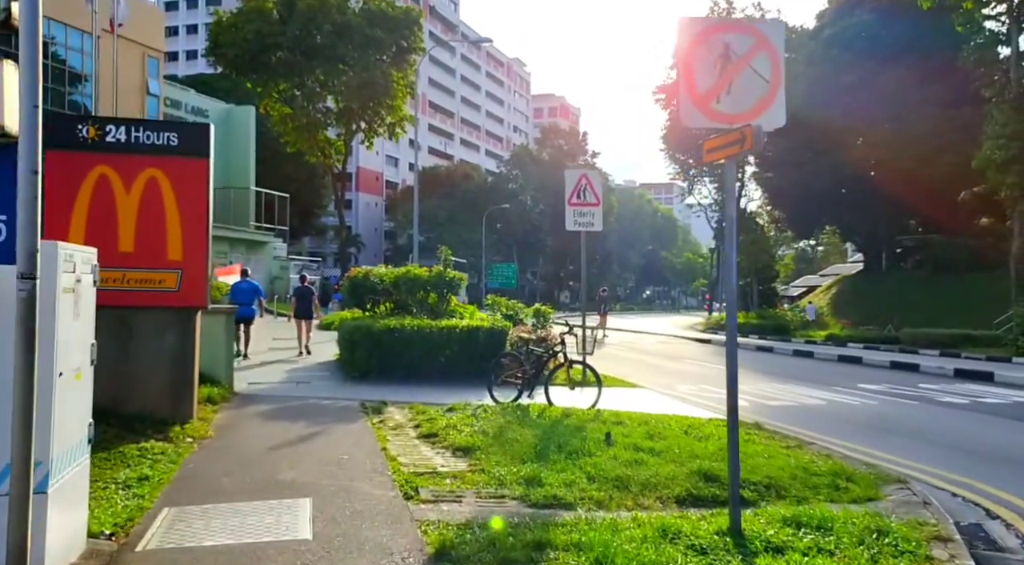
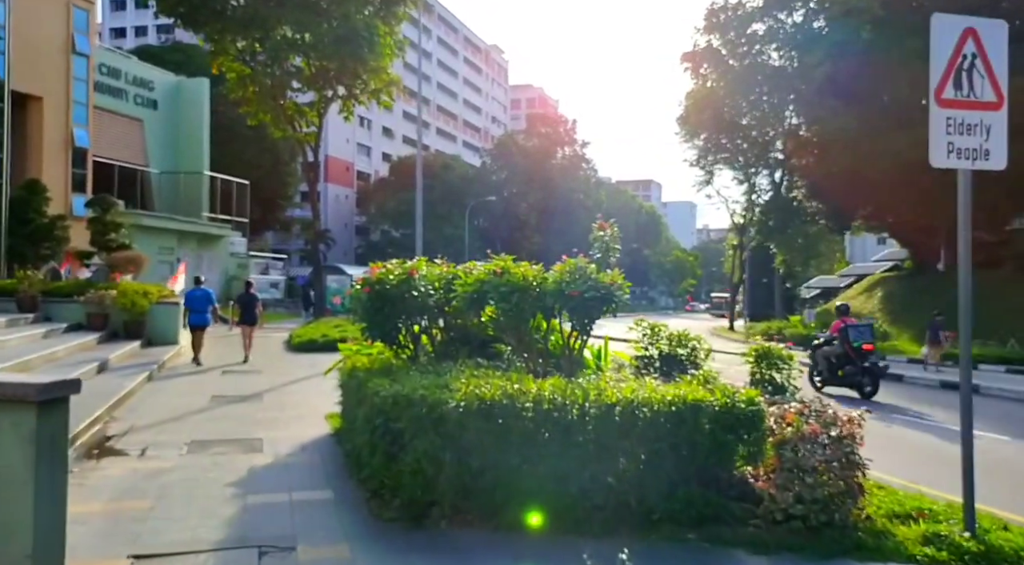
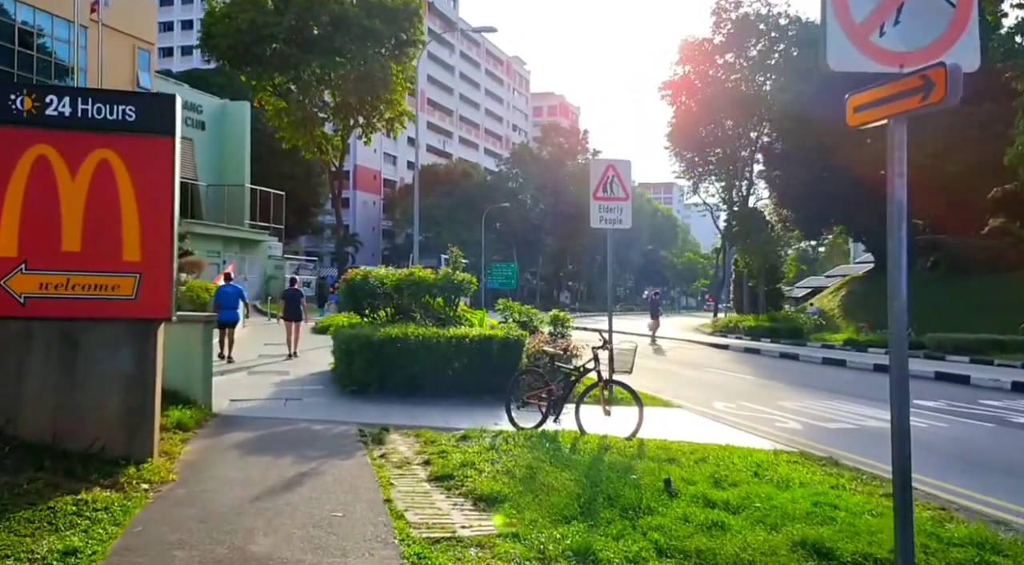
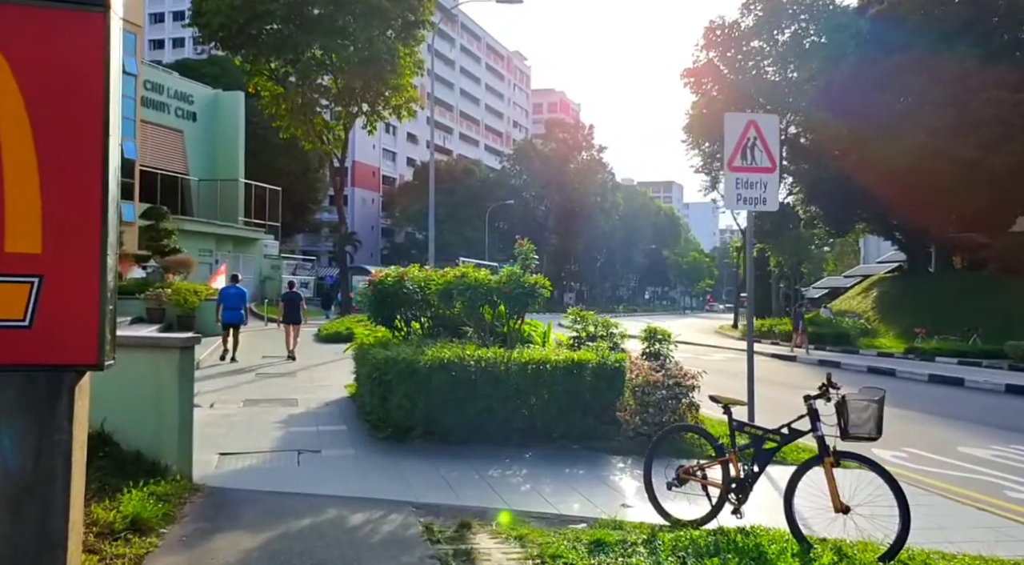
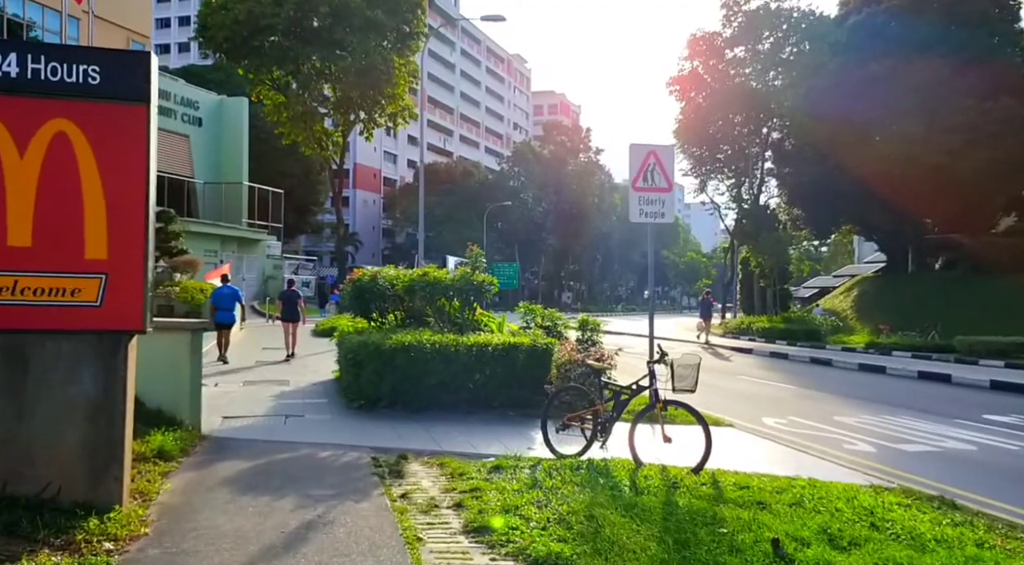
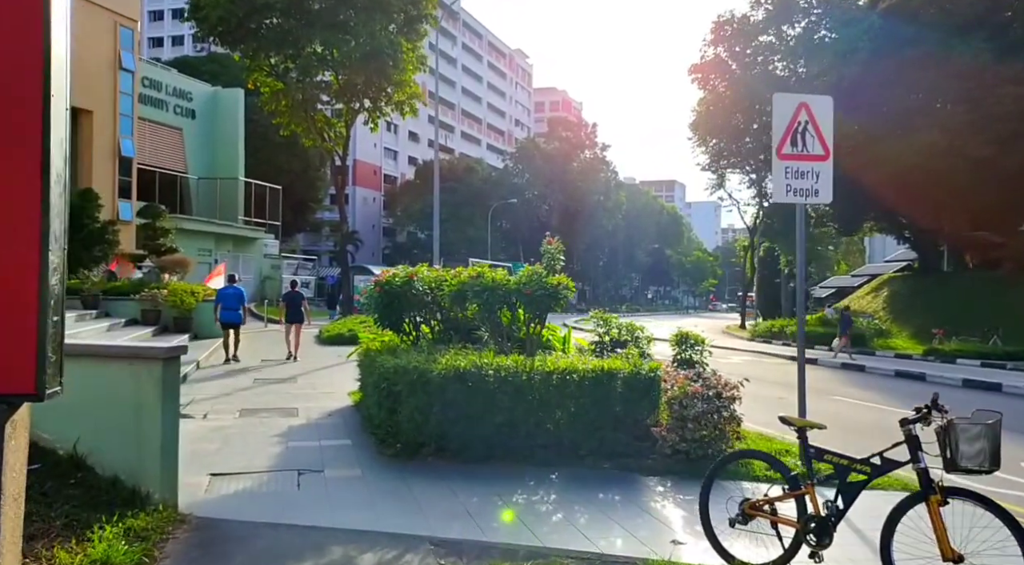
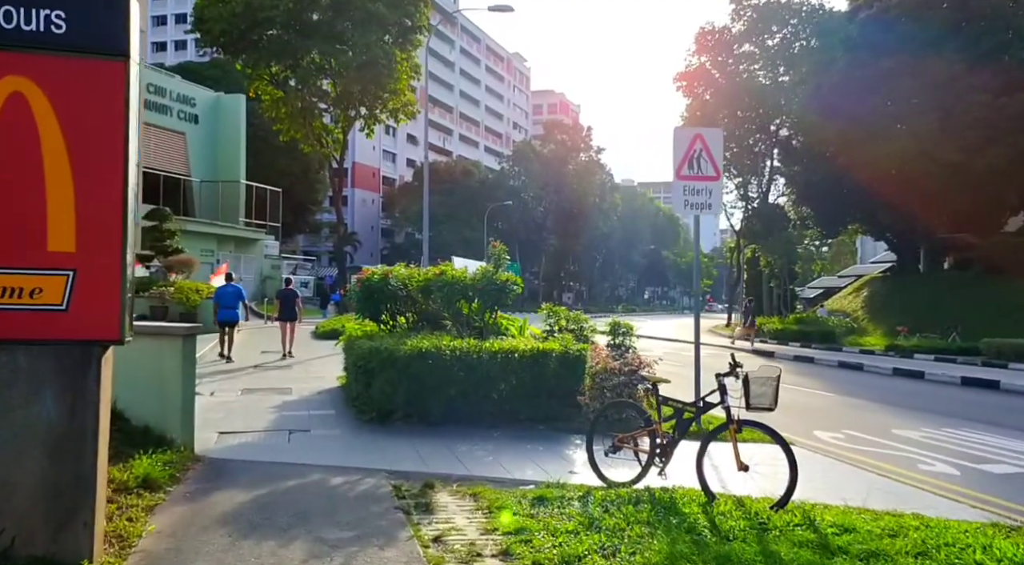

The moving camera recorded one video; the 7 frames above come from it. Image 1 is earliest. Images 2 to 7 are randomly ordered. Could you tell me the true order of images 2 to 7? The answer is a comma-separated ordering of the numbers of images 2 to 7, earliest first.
3, 5, 7, 4, 6, 2
